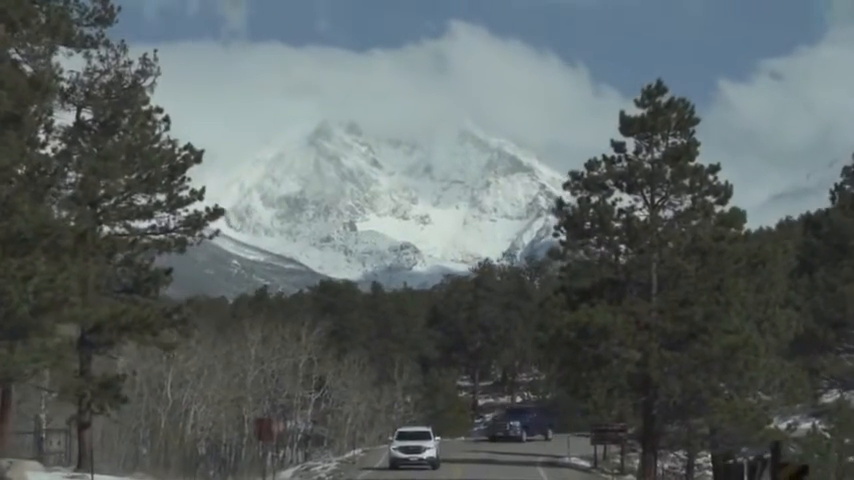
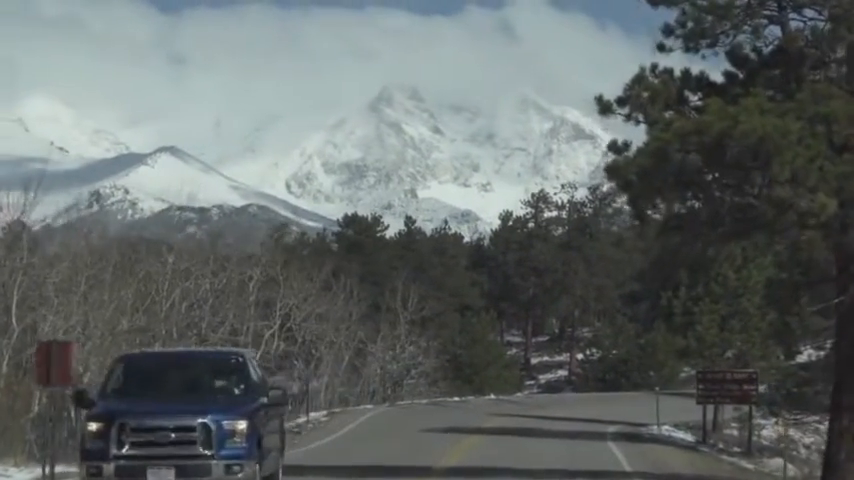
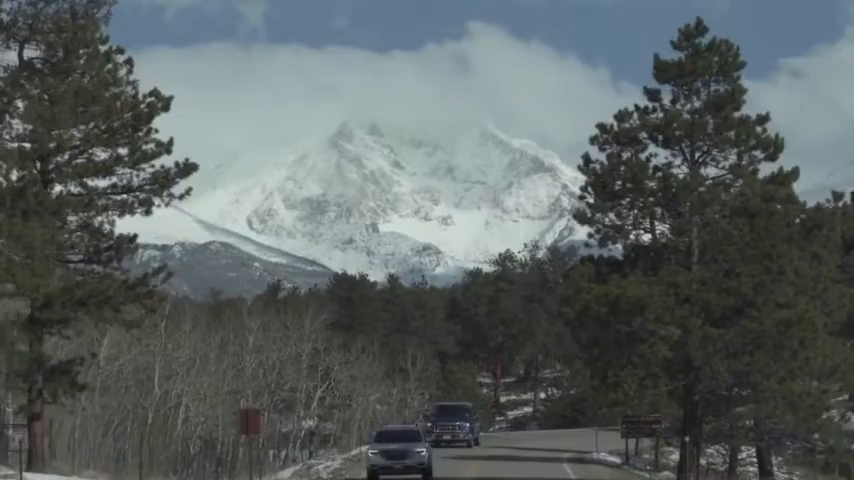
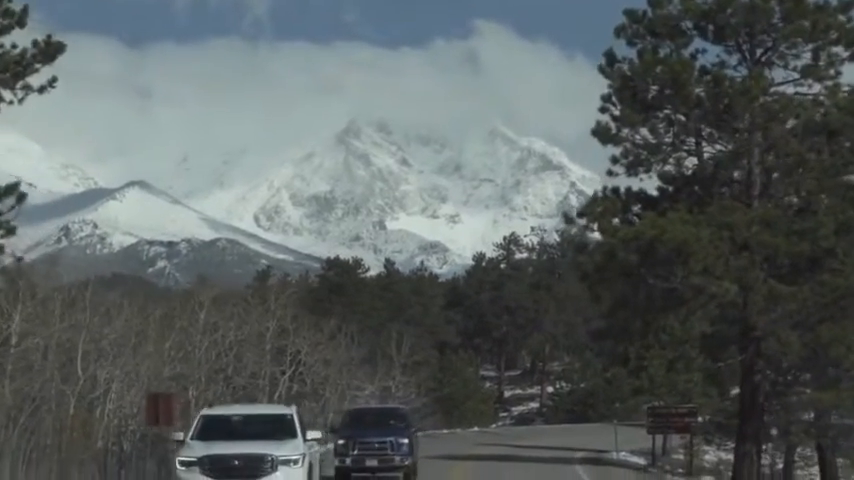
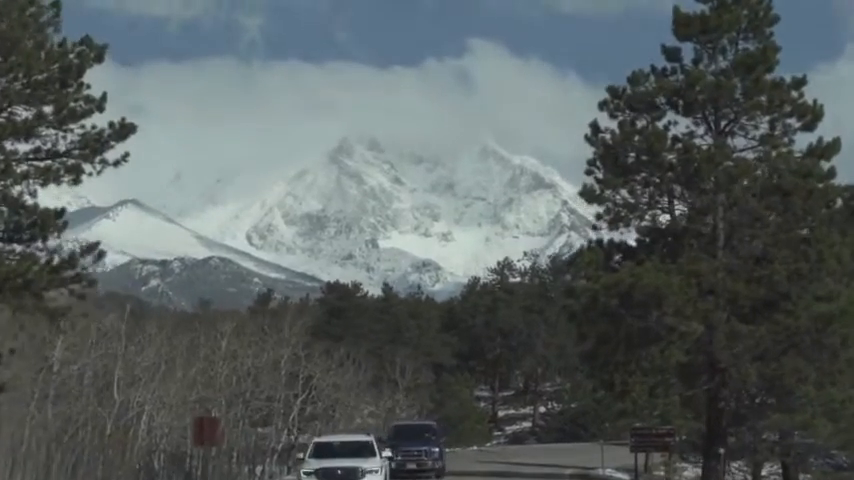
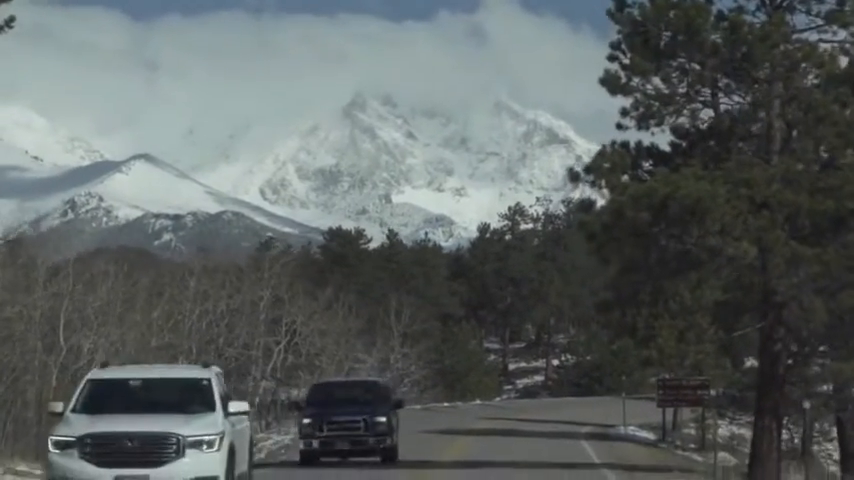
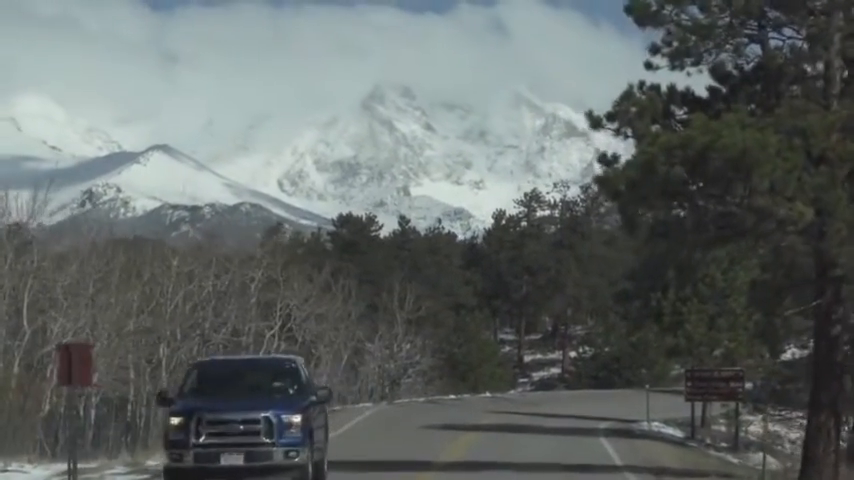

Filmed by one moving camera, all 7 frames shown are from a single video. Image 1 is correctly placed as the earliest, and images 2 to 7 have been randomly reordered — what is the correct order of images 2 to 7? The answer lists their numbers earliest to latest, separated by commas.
3, 5, 4, 6, 7, 2
